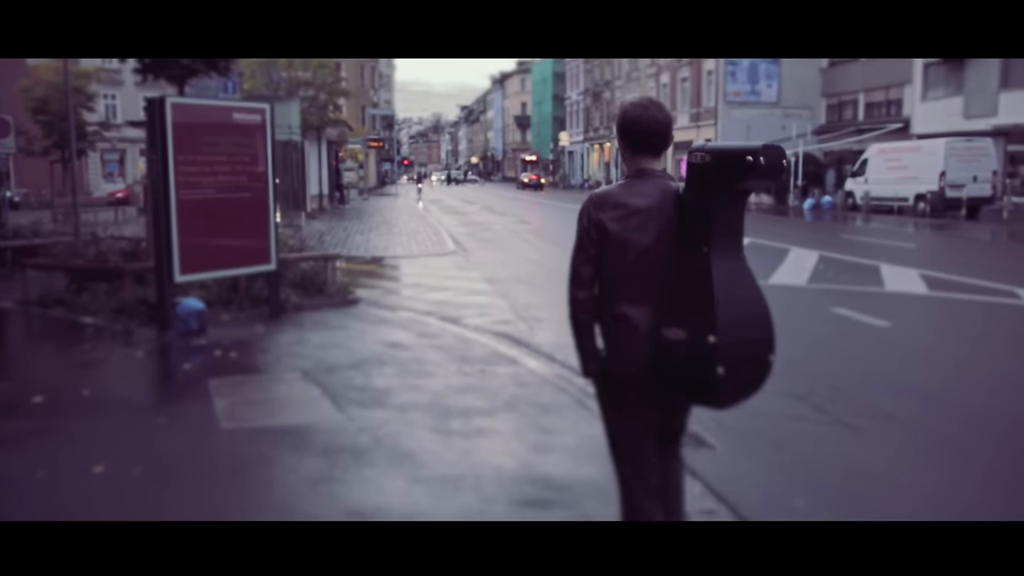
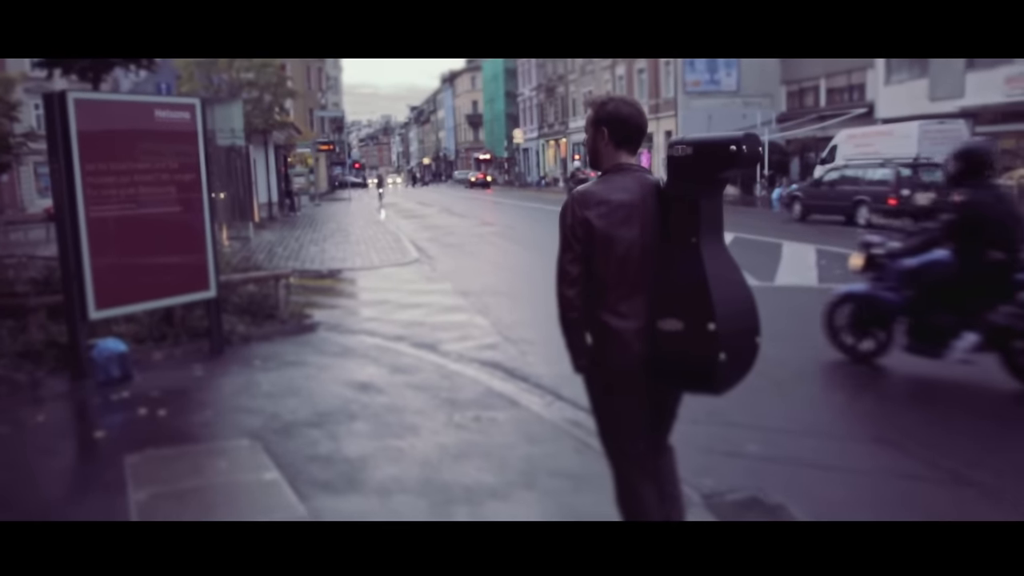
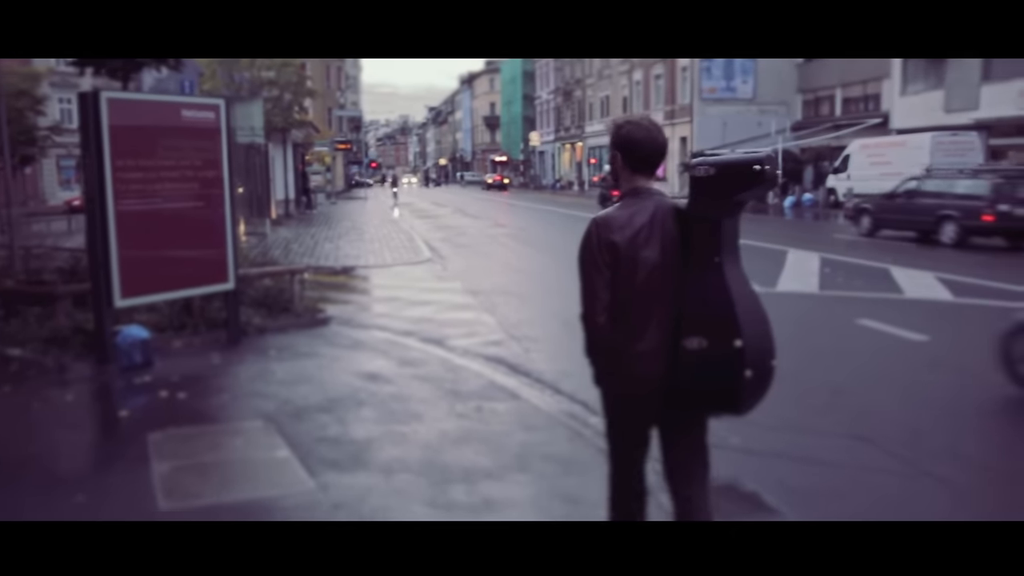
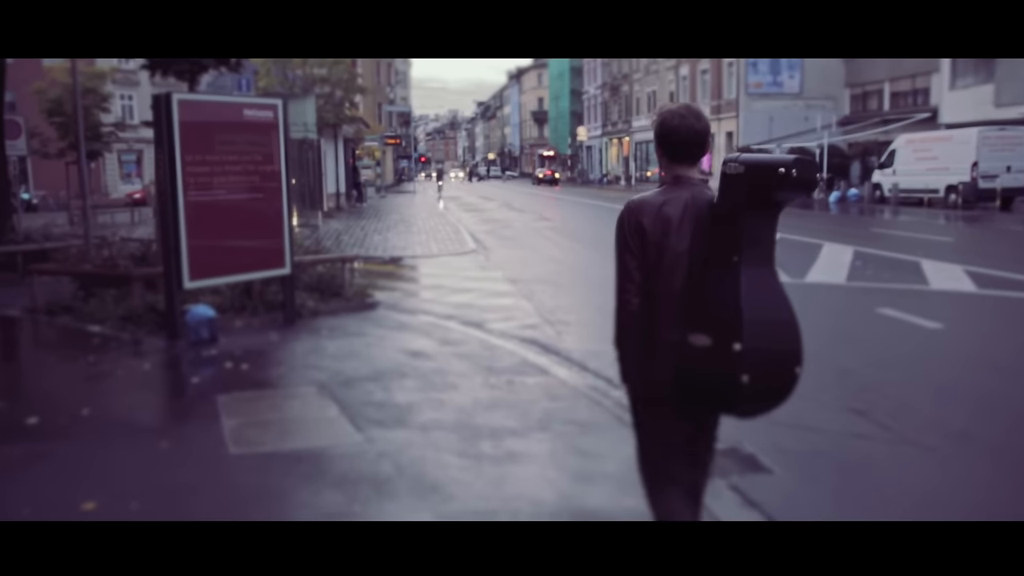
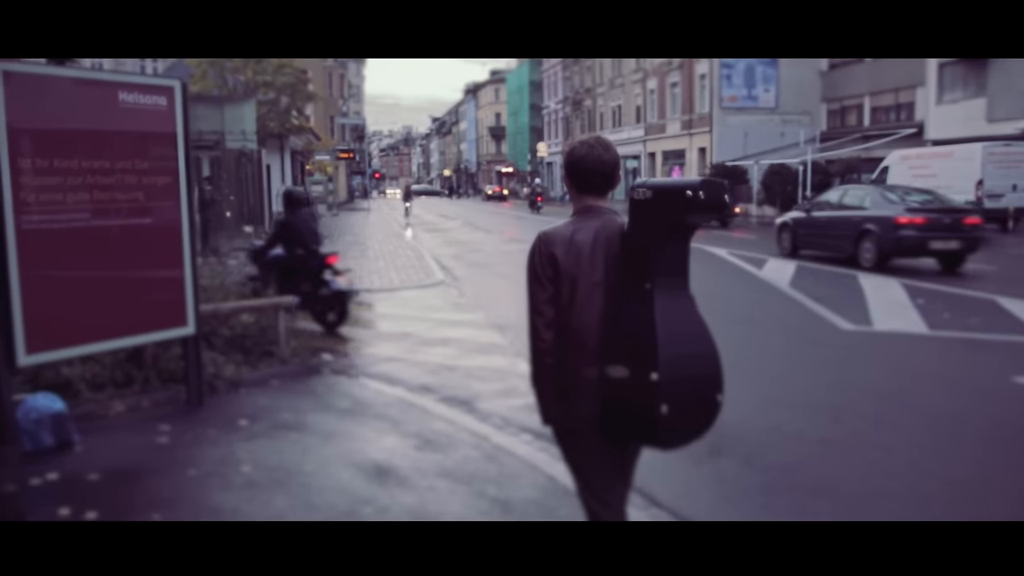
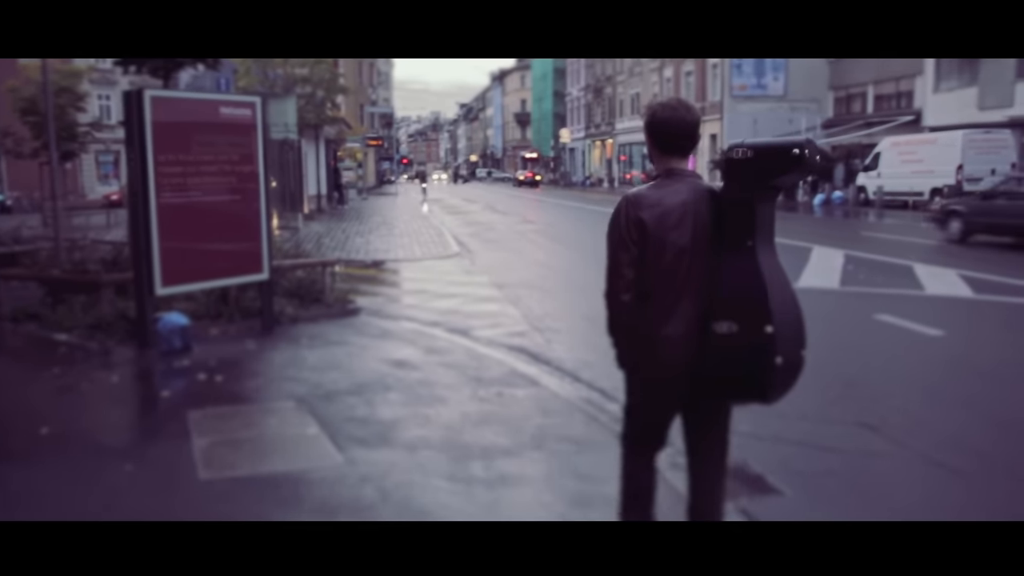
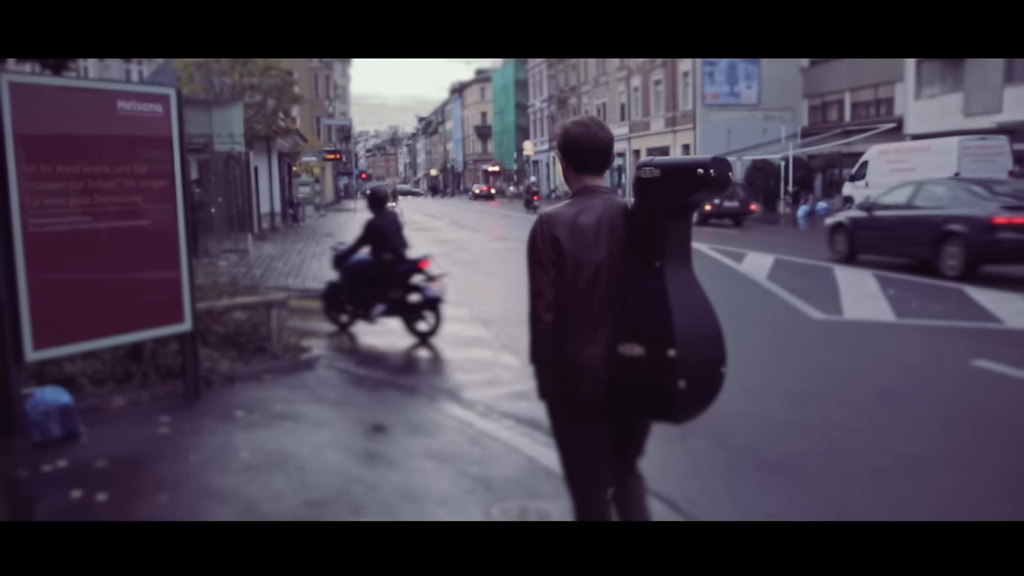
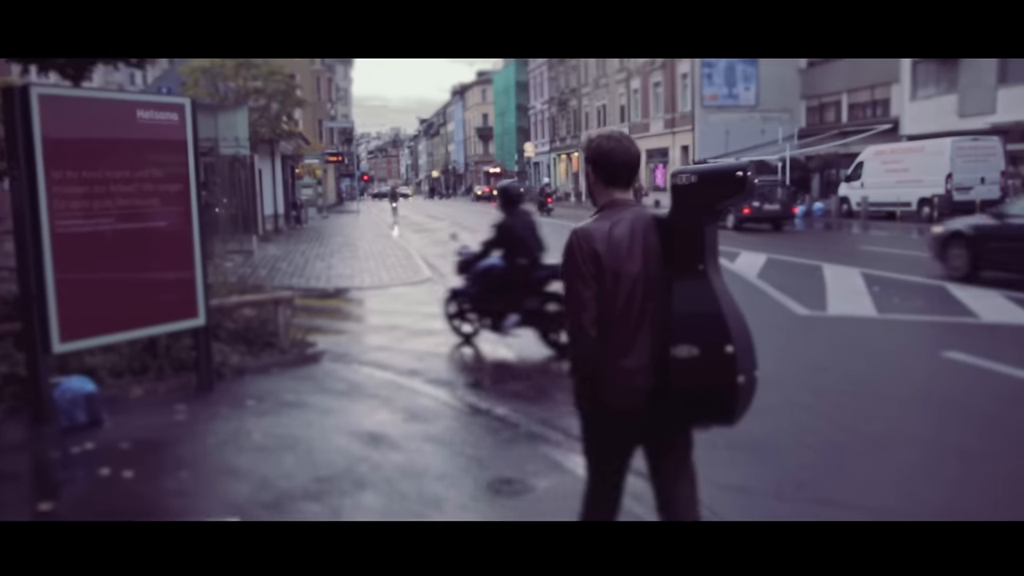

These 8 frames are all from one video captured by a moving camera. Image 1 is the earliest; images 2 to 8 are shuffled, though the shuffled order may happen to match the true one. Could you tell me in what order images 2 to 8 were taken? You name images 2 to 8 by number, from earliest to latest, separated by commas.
4, 6, 3, 2, 8, 7, 5
